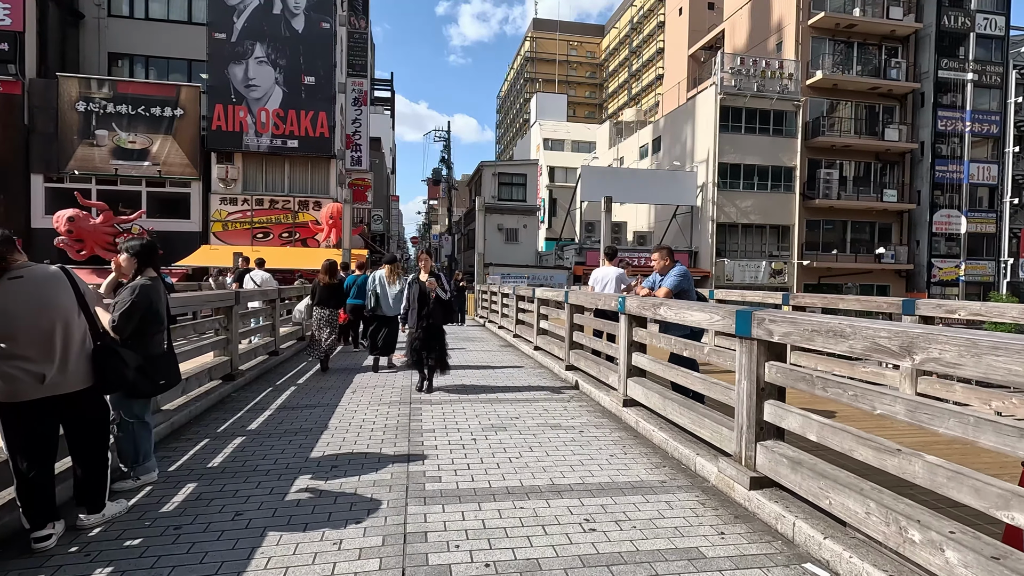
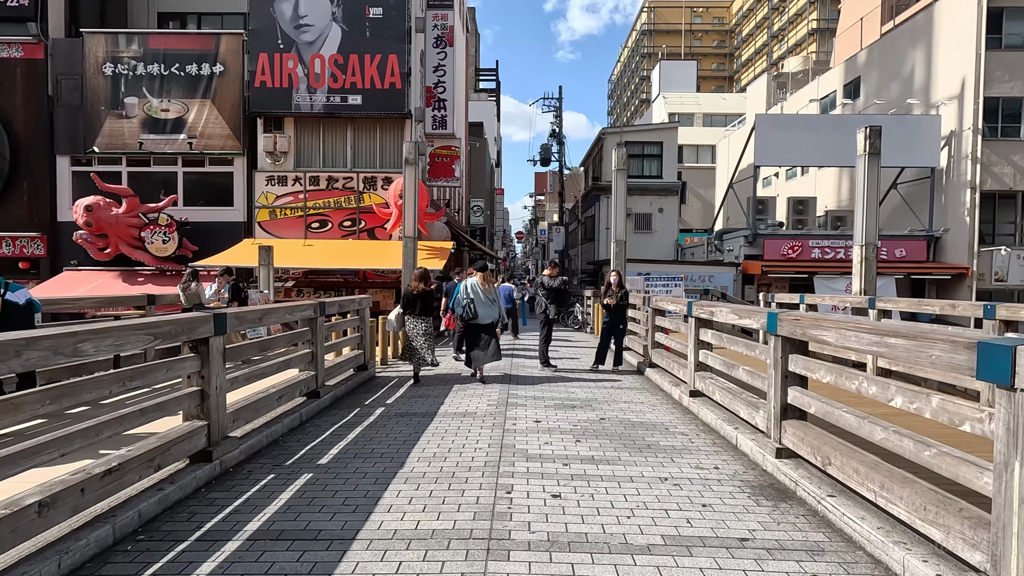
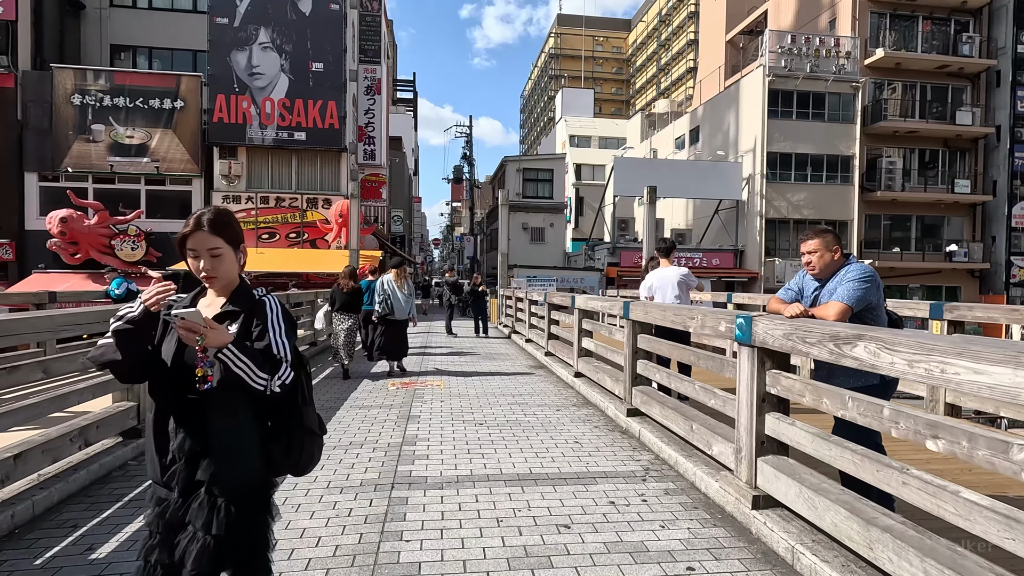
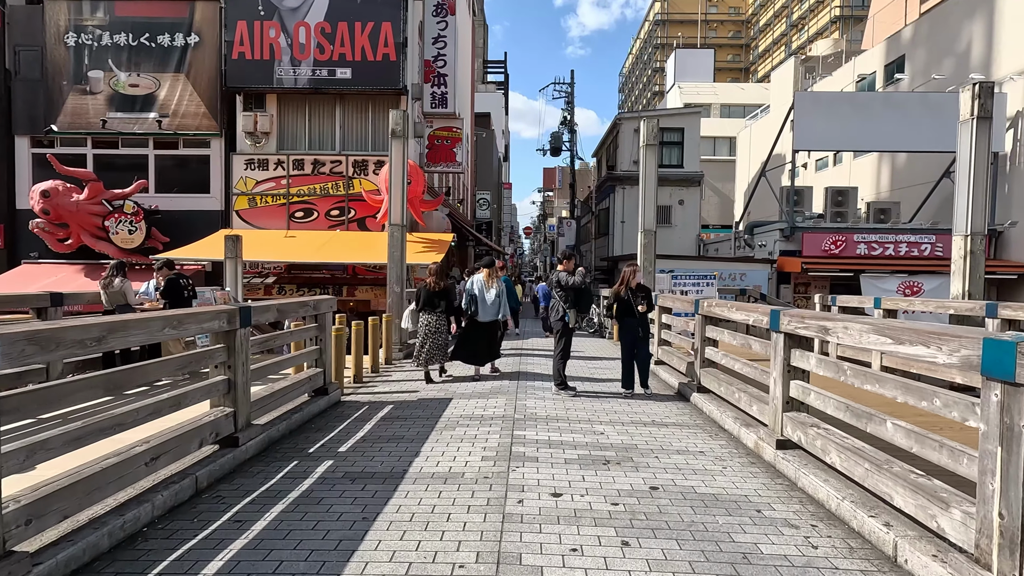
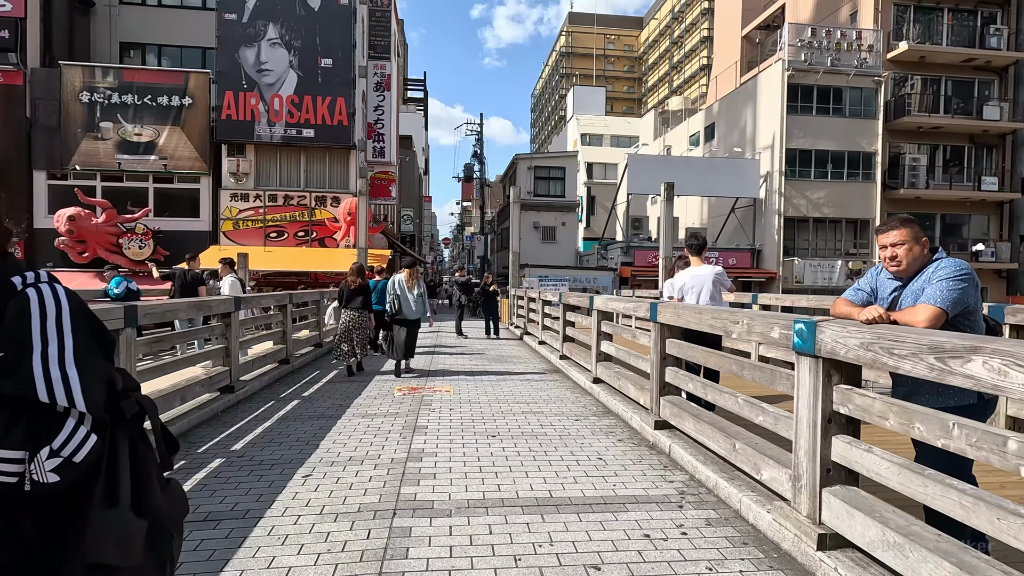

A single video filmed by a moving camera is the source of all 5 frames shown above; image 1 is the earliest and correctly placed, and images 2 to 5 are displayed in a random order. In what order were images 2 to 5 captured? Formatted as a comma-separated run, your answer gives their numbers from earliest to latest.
3, 5, 2, 4
